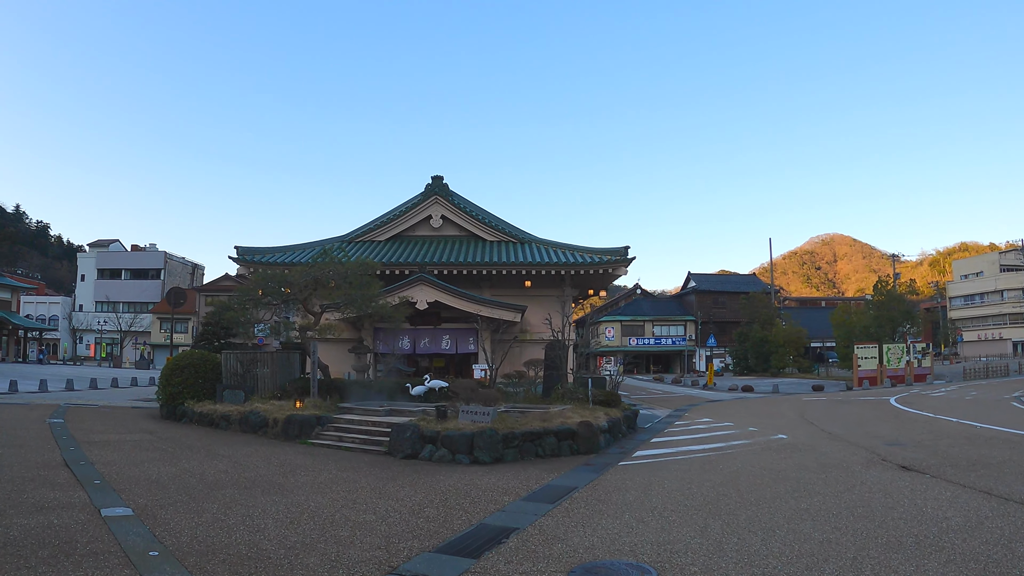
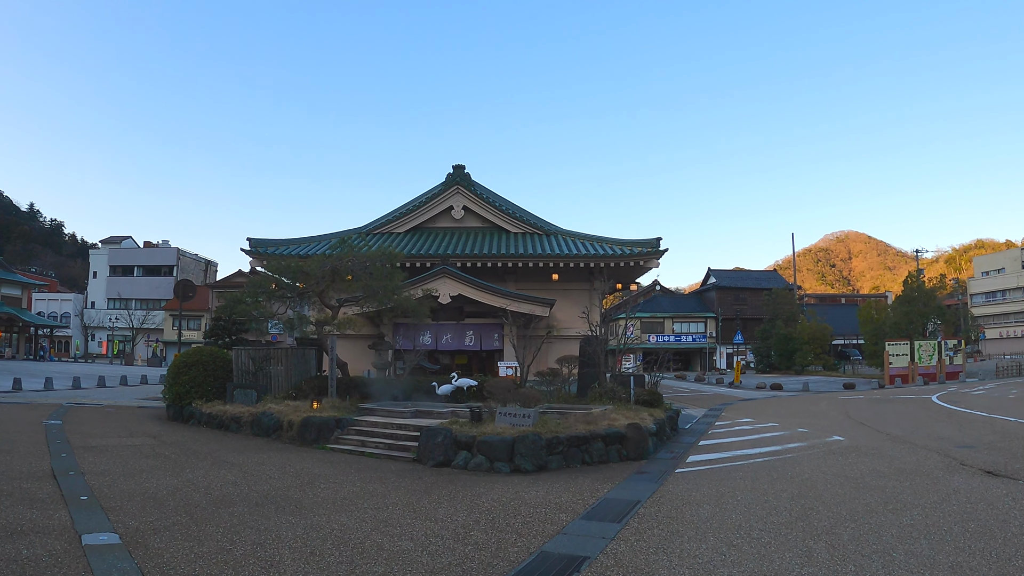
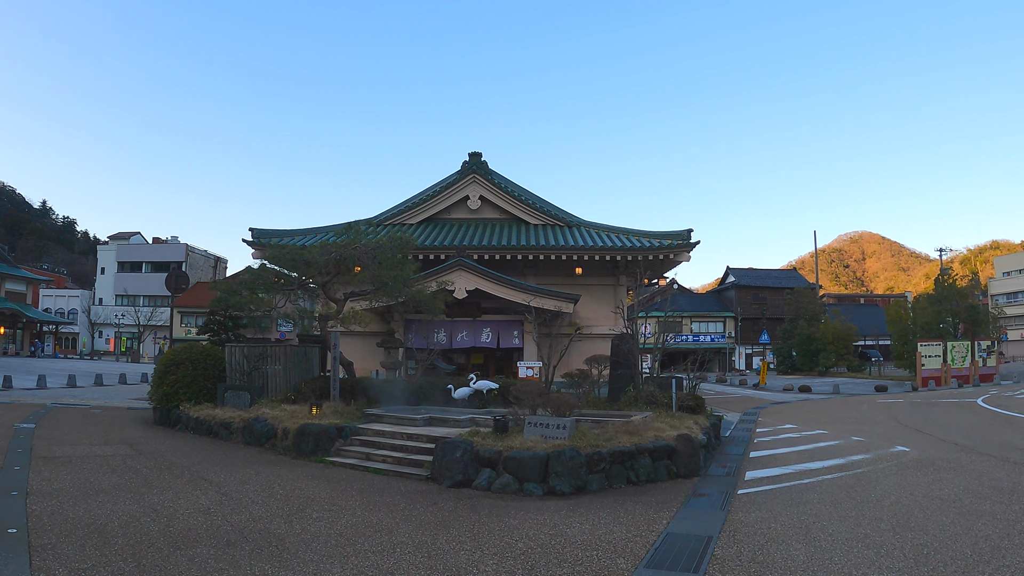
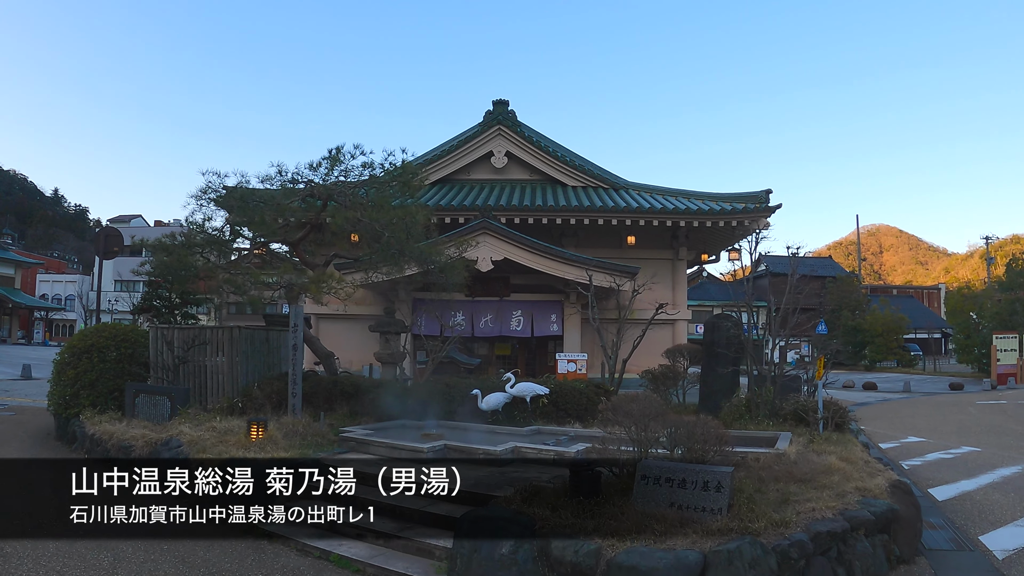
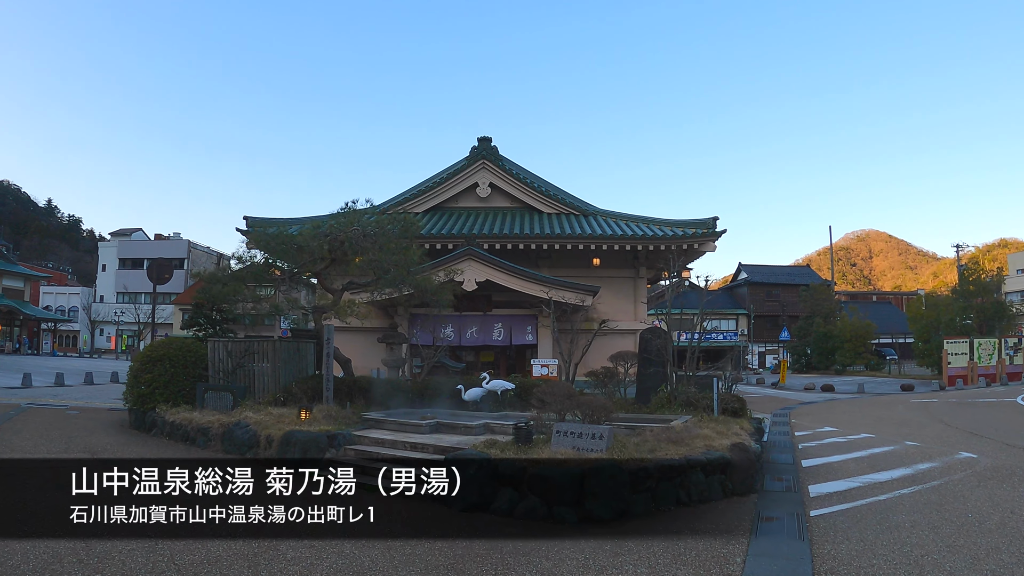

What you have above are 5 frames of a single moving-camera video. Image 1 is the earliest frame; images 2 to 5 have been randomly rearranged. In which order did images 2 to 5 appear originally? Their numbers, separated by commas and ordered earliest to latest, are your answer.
2, 3, 5, 4
